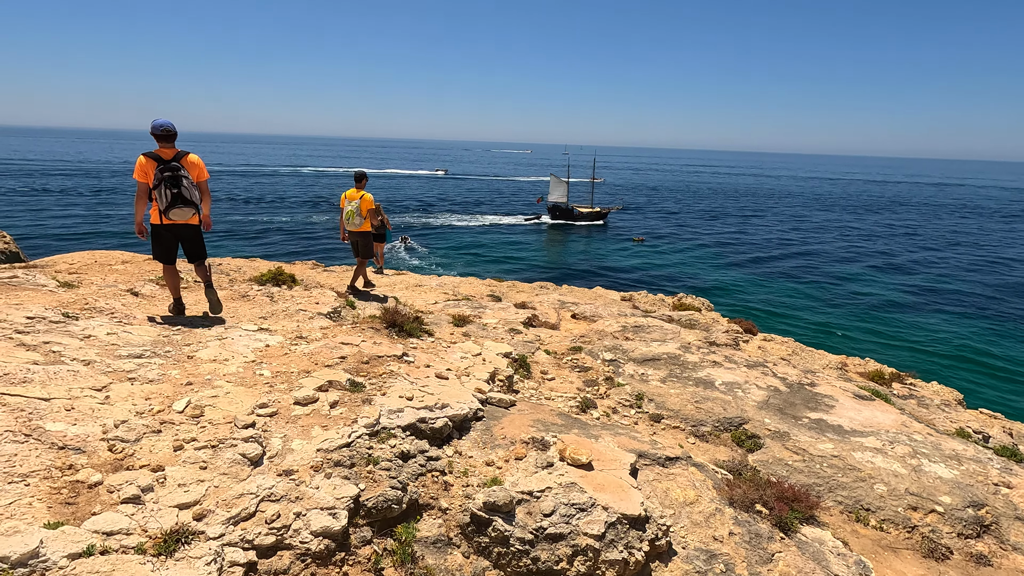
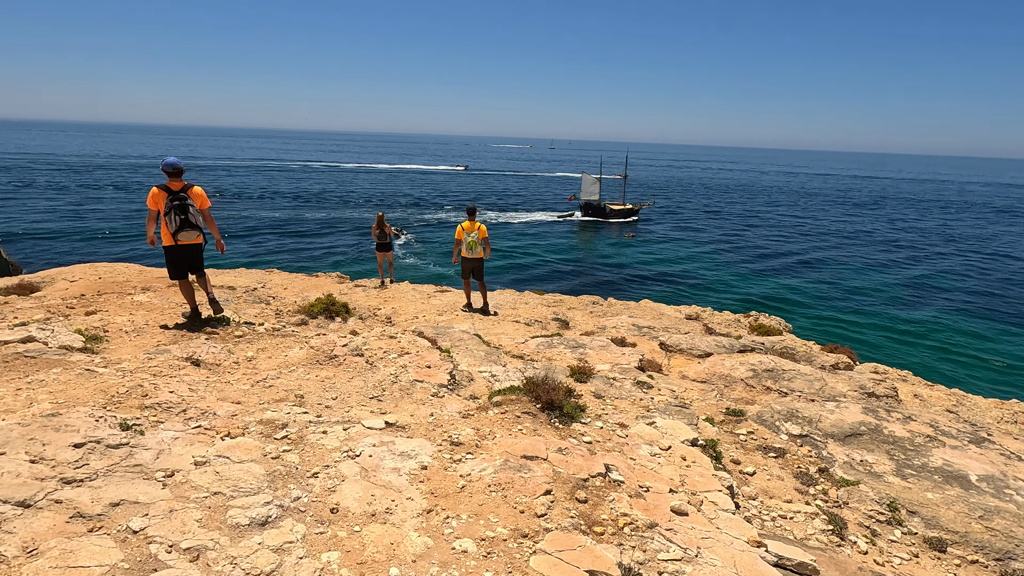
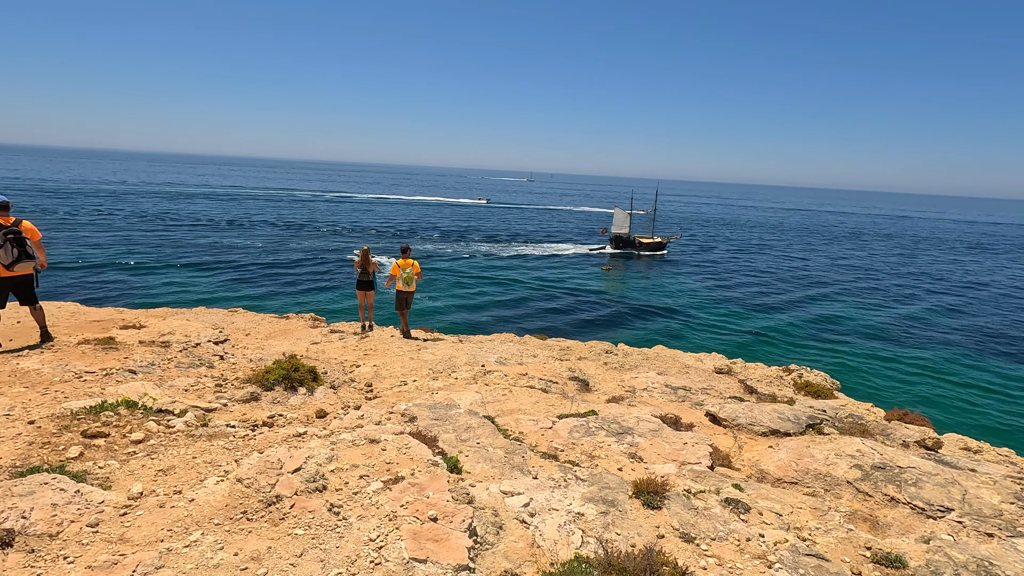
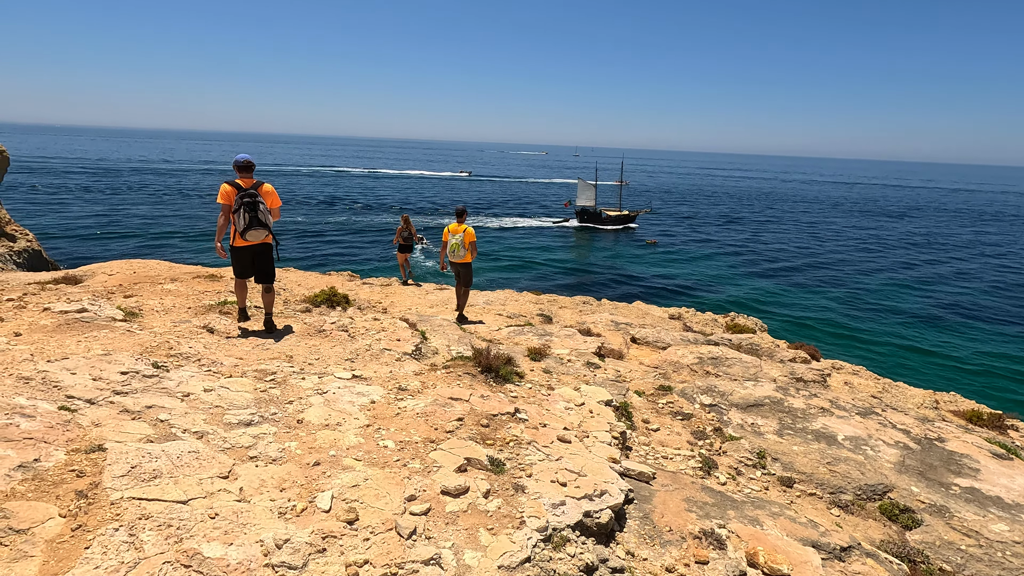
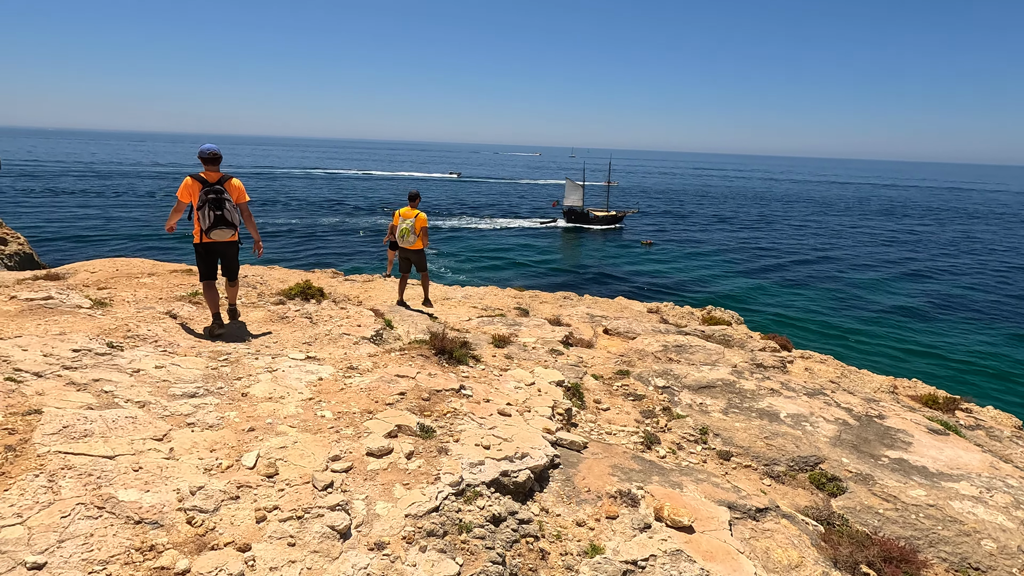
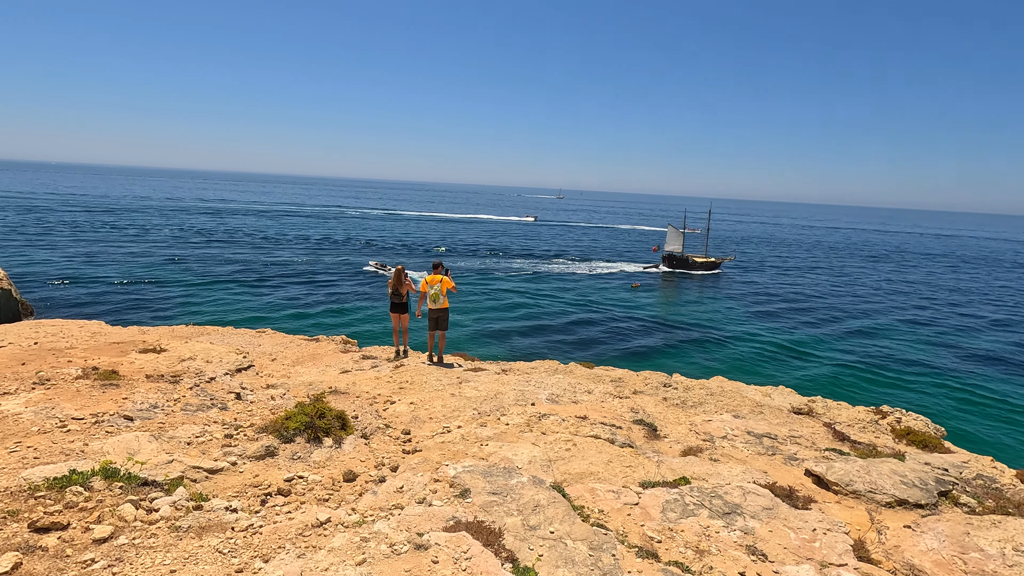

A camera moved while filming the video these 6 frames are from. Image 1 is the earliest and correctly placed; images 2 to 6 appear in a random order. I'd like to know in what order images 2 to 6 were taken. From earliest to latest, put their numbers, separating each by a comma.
5, 4, 2, 3, 6
